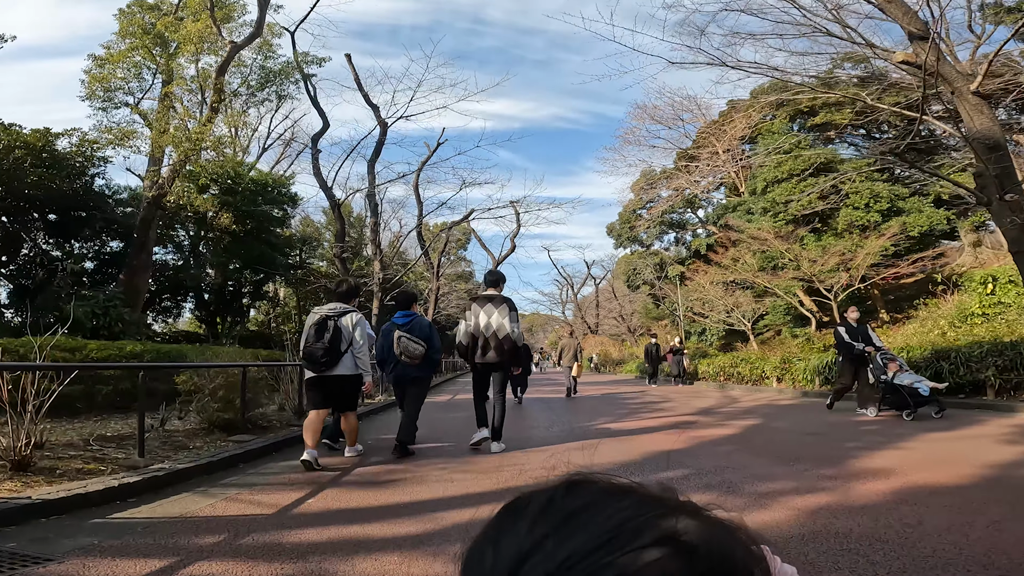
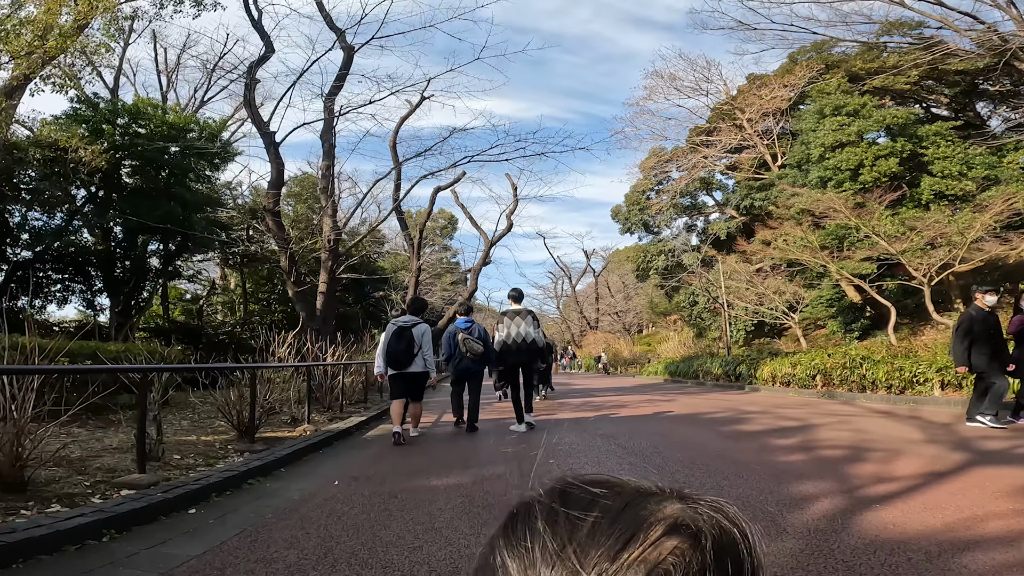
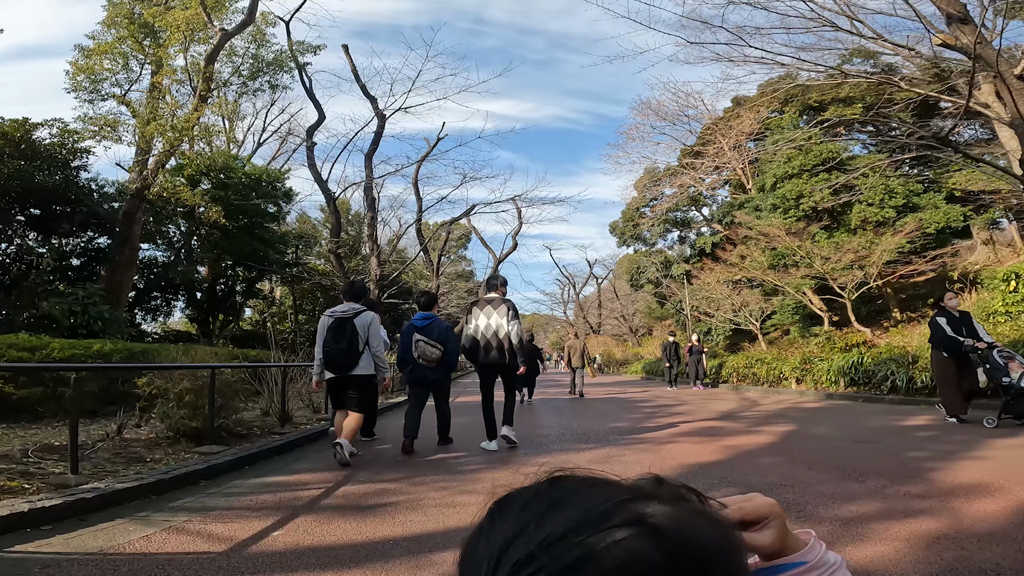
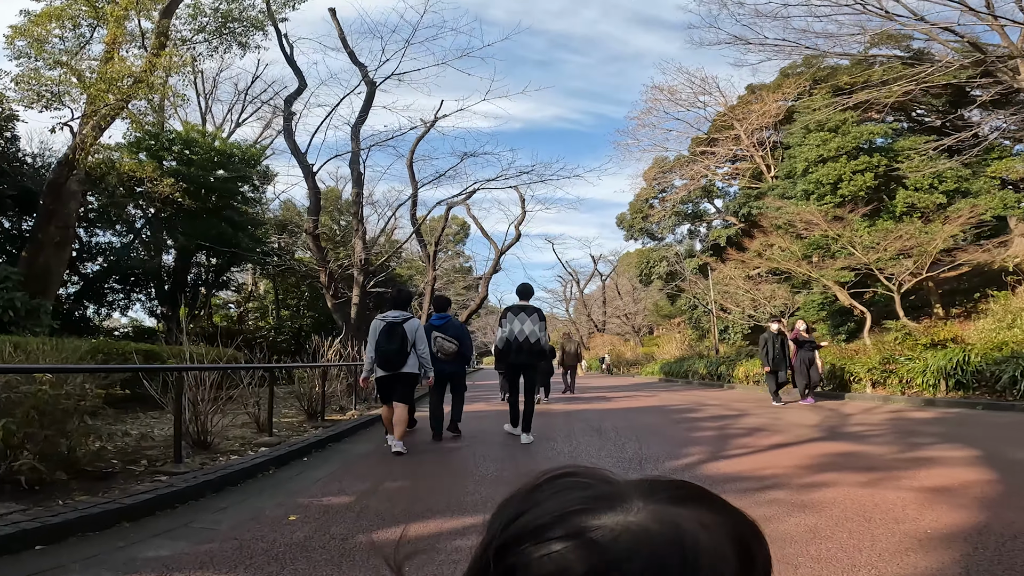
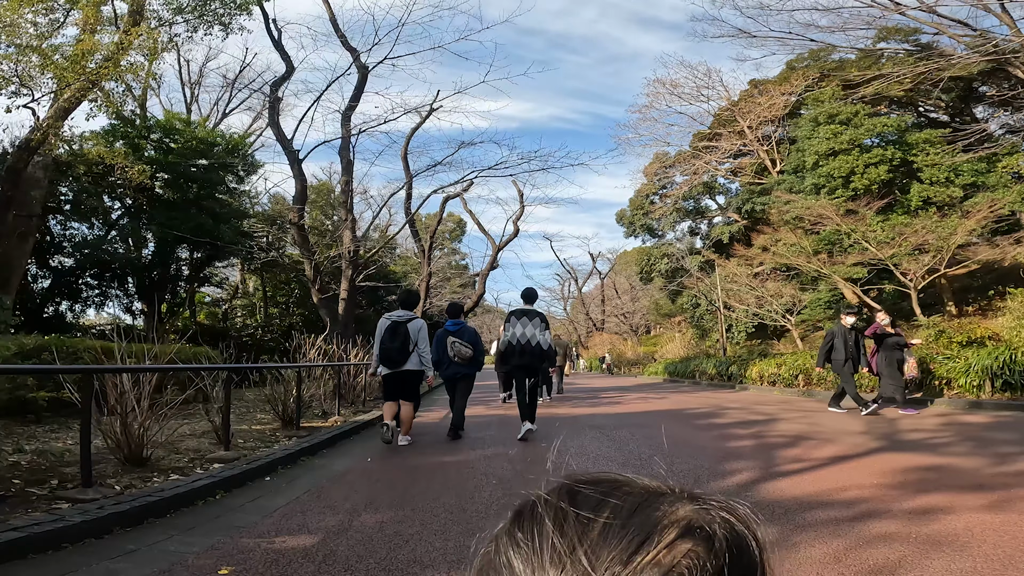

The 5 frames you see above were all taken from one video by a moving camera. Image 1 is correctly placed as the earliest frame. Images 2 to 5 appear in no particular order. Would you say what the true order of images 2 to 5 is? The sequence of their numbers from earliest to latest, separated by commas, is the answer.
3, 4, 5, 2
